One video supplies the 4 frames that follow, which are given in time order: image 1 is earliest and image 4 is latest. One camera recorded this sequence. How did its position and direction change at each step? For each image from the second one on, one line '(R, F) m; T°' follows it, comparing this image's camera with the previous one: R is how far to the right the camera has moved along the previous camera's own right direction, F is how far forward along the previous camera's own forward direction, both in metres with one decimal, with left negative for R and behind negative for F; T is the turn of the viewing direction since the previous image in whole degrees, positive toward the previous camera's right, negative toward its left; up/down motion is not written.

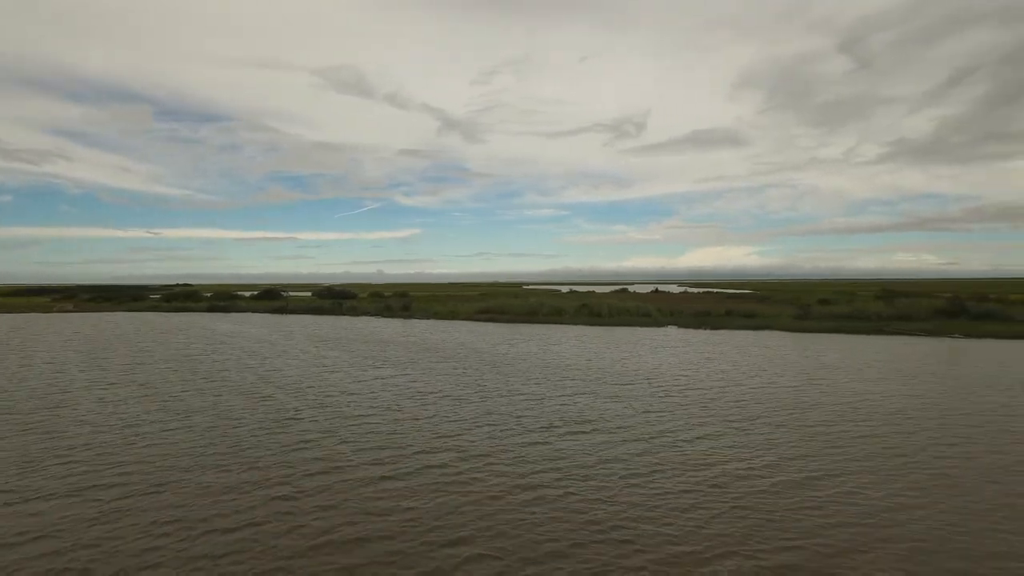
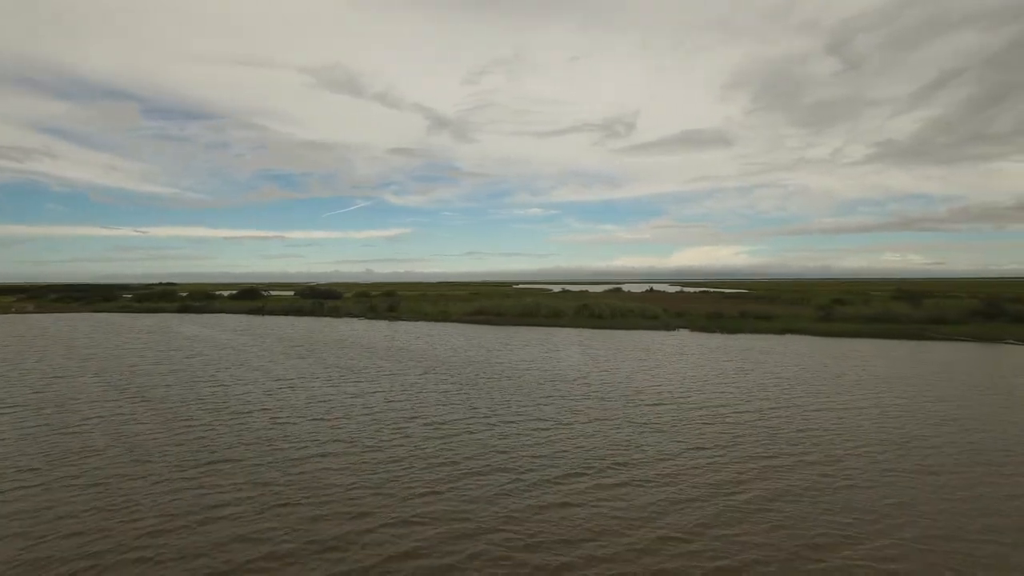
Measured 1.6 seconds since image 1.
(-0.4, +5.0) m; +1°
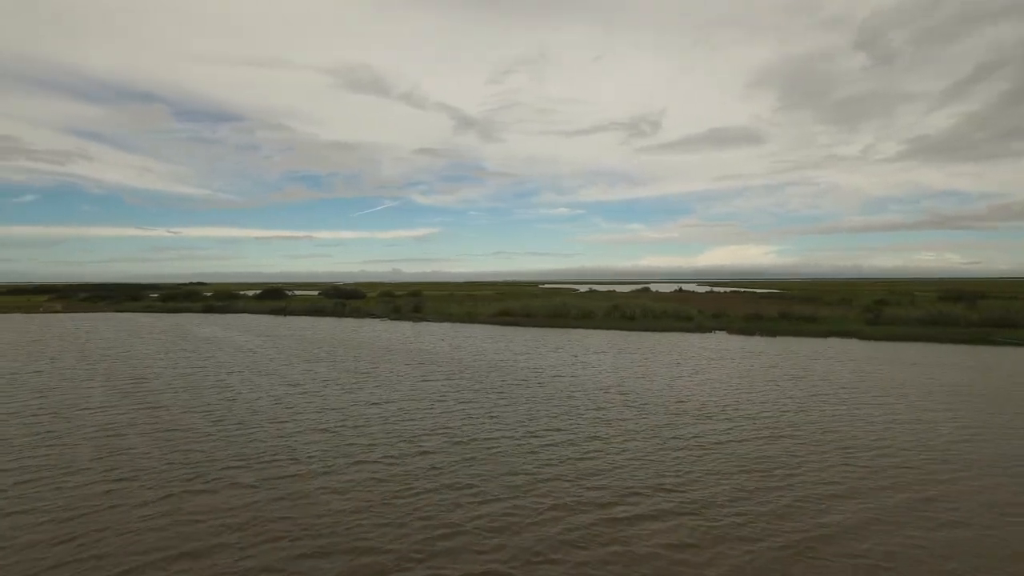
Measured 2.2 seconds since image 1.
(-0.1, +2.3) m; -2°
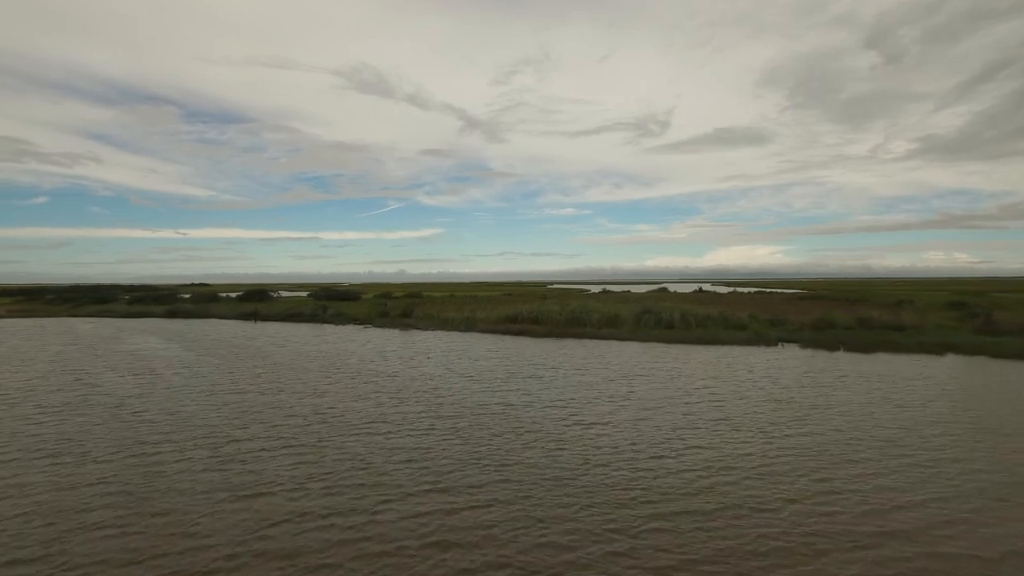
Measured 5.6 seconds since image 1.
(-0.3, +10.4) m; 0°
